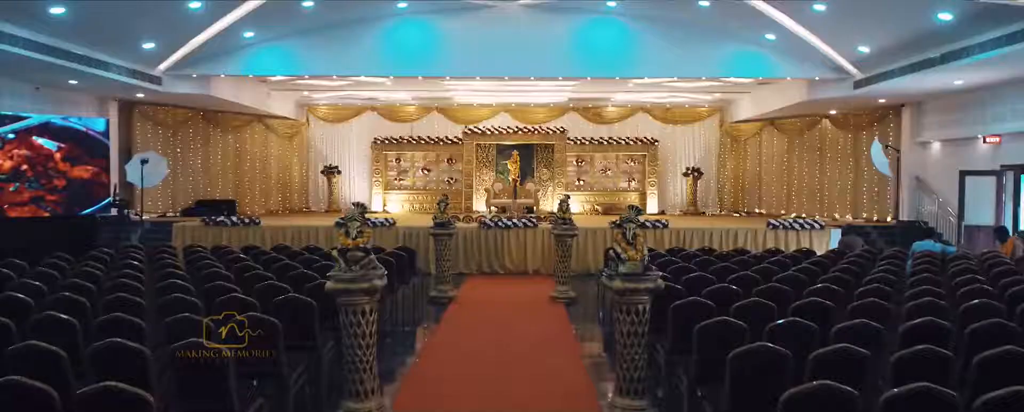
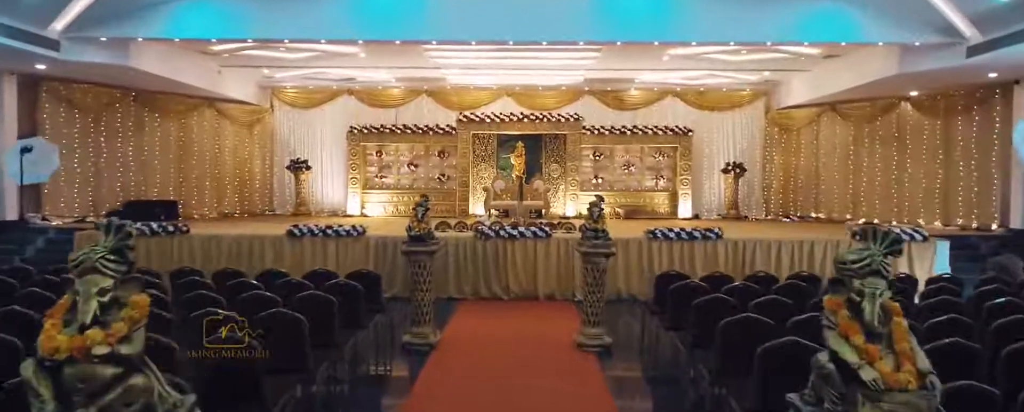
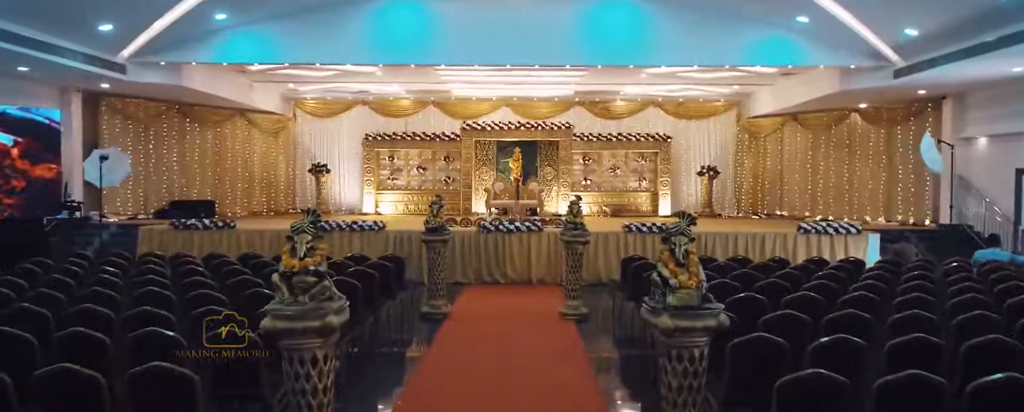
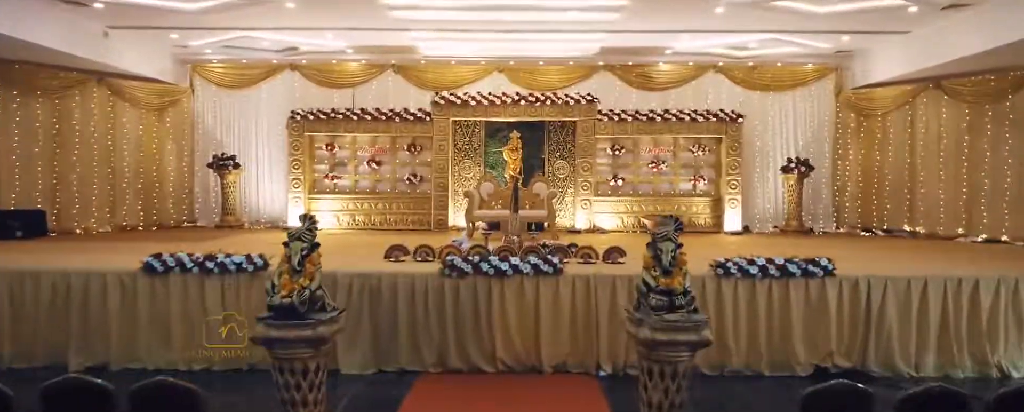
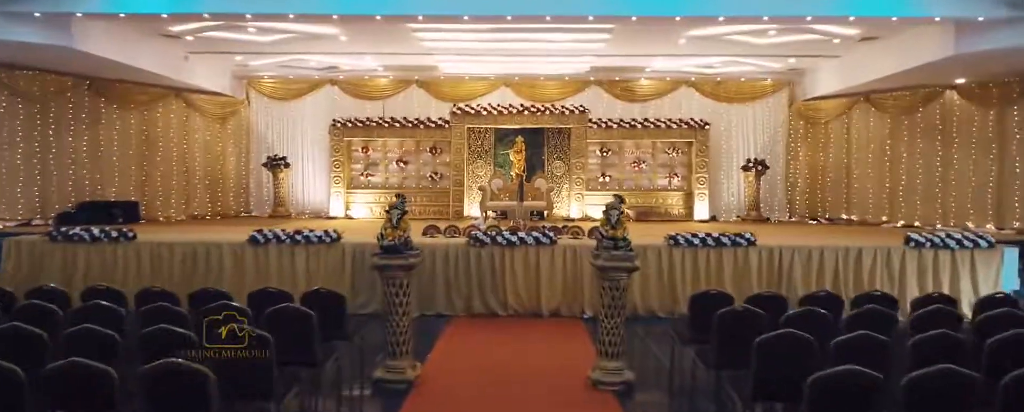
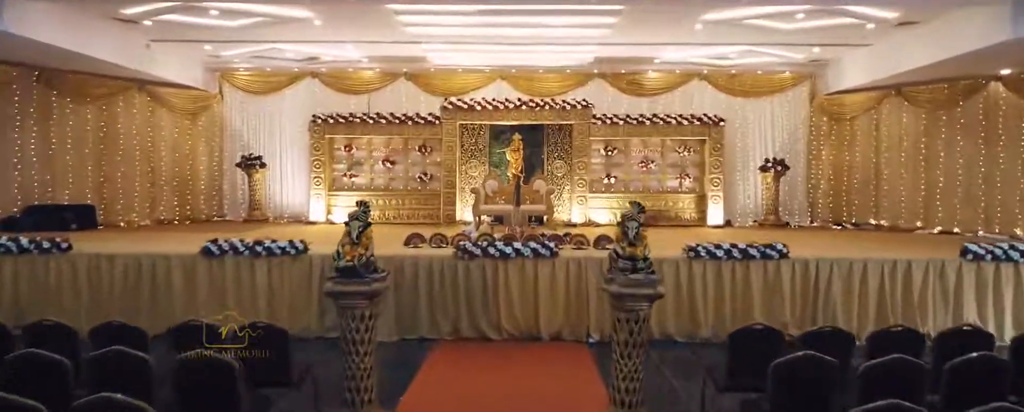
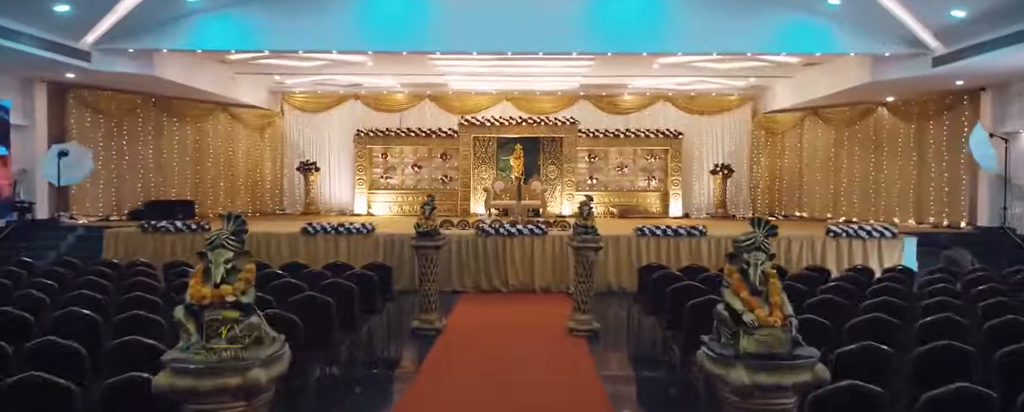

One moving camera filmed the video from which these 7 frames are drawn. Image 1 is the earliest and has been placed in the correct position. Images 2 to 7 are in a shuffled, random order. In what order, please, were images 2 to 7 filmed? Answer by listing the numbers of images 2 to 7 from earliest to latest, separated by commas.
3, 7, 2, 5, 6, 4
